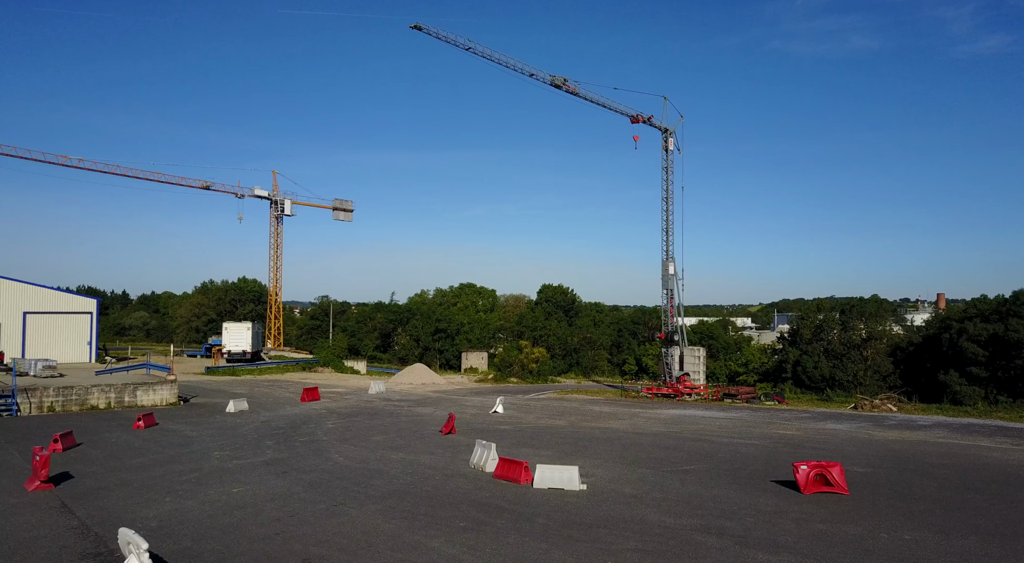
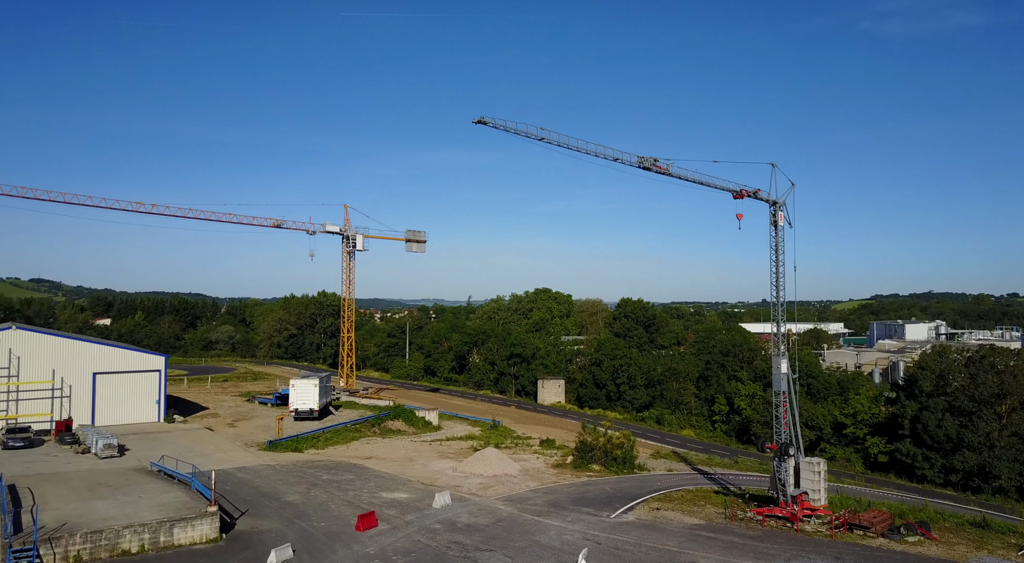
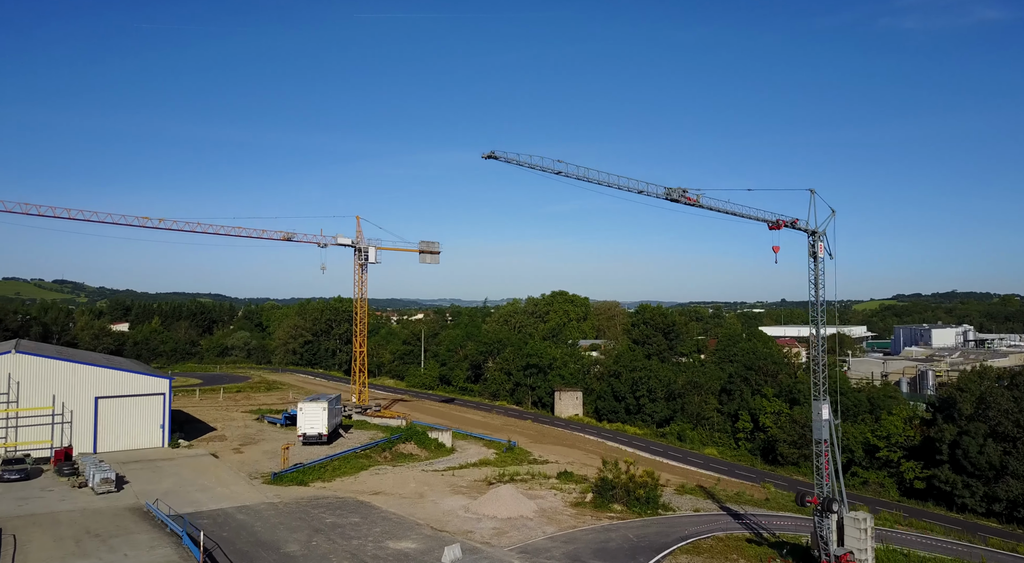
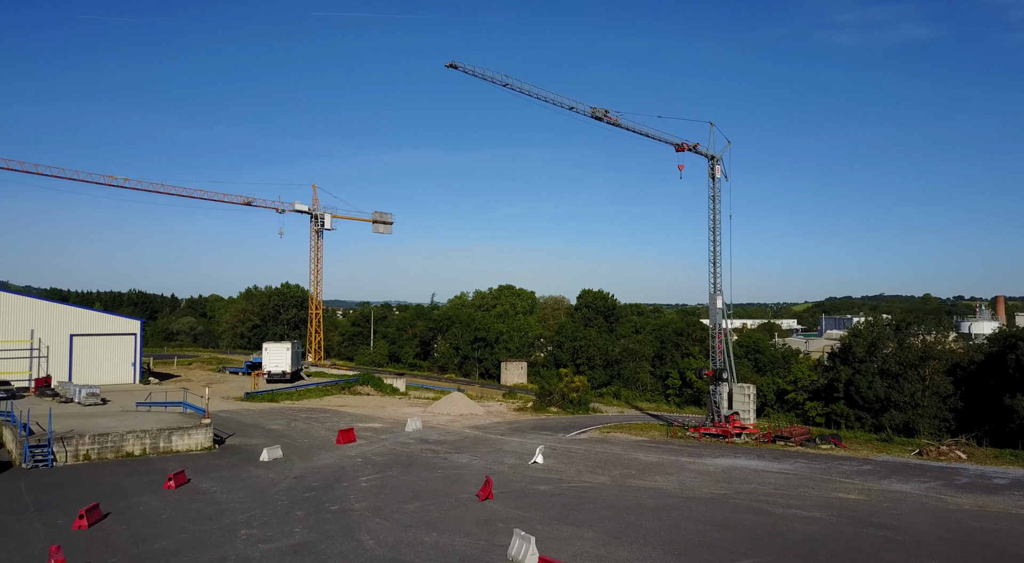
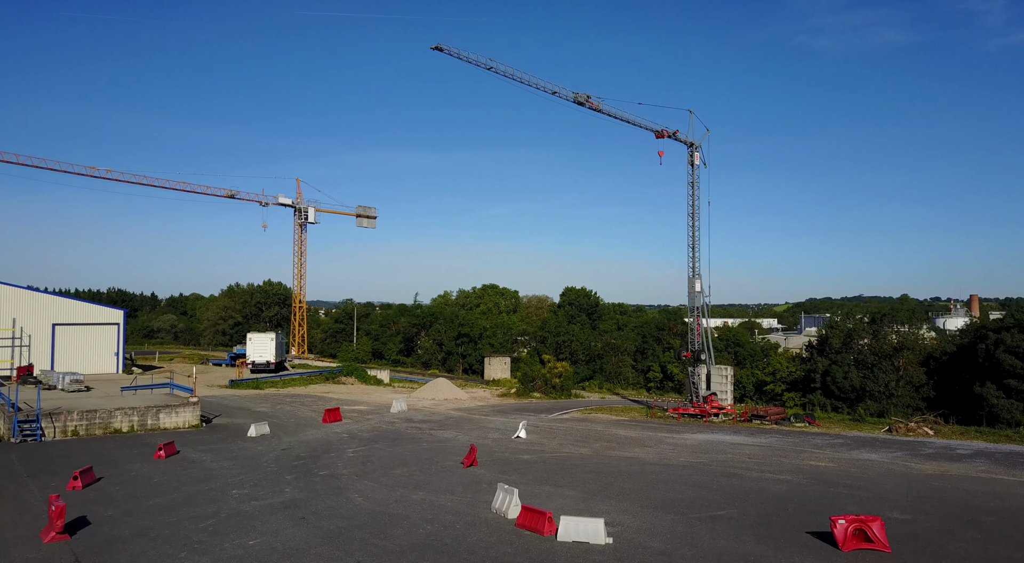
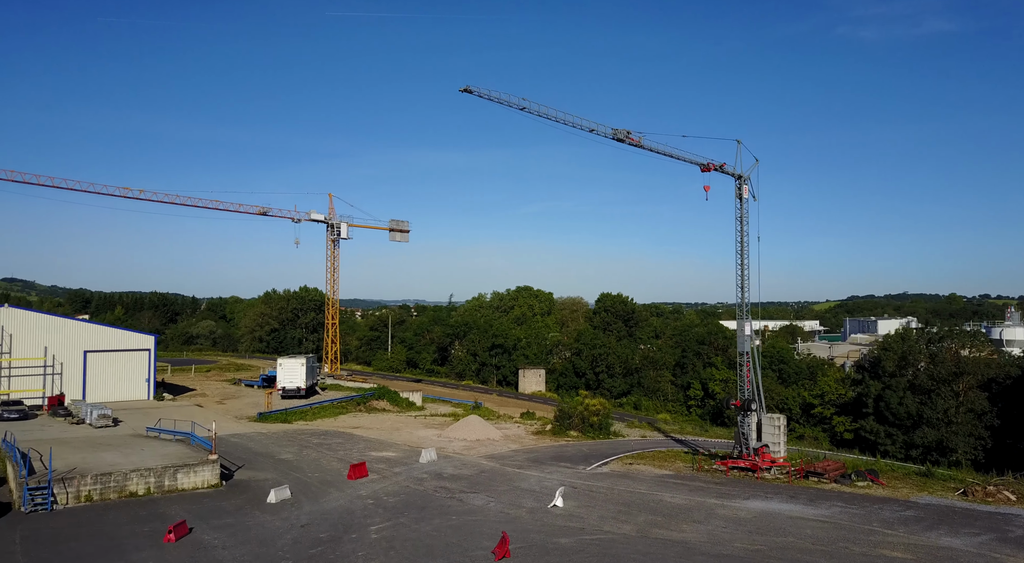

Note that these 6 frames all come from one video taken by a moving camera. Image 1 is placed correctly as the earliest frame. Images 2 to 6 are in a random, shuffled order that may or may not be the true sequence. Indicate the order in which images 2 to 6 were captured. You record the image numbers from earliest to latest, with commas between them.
5, 4, 6, 2, 3
